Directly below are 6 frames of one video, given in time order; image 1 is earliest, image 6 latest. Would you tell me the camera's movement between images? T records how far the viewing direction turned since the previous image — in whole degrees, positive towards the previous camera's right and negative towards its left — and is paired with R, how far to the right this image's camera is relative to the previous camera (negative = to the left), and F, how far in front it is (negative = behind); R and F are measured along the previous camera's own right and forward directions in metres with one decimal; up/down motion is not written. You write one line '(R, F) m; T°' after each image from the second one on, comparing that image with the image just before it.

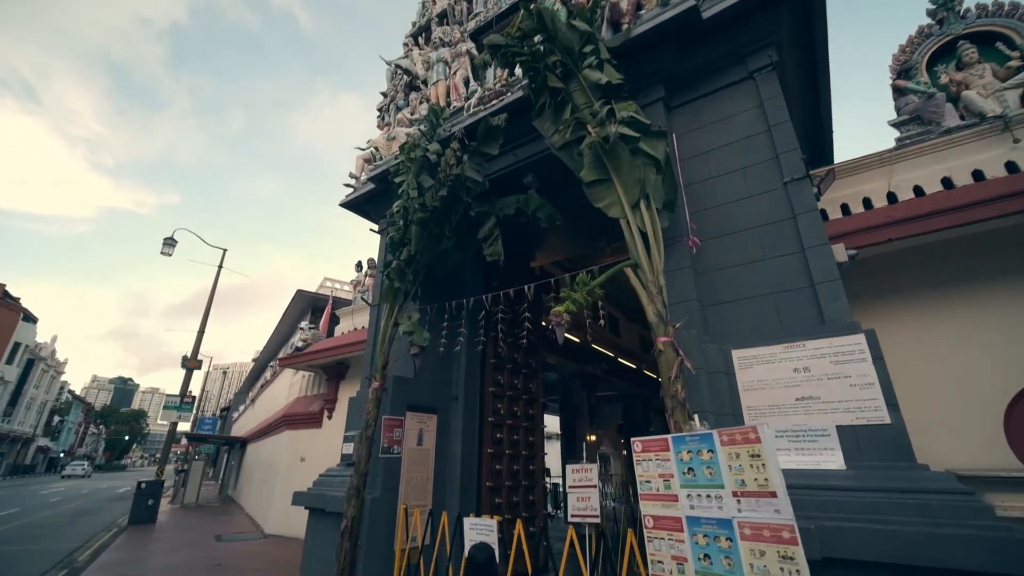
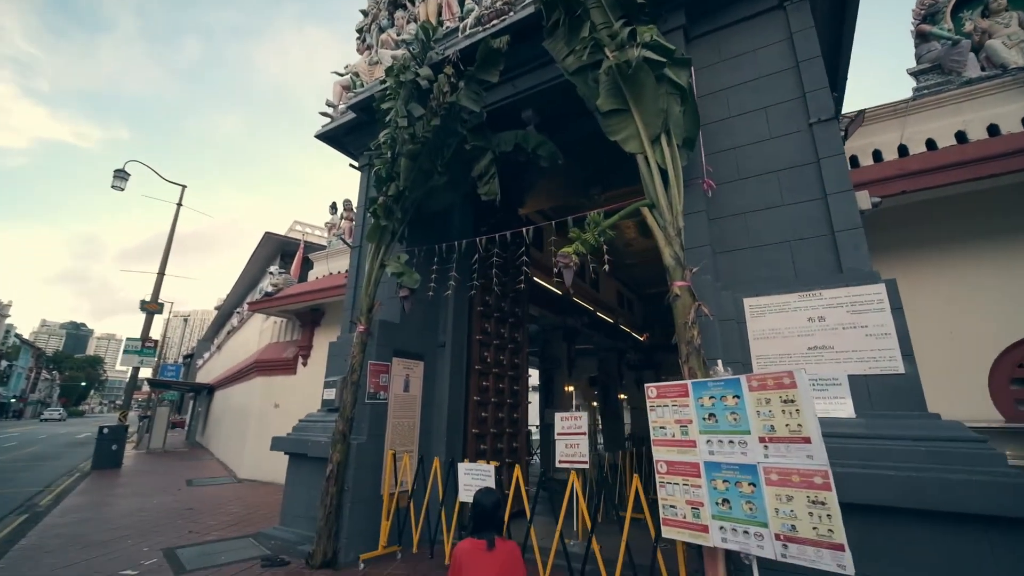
(-0.3, +0.3) m; +4°
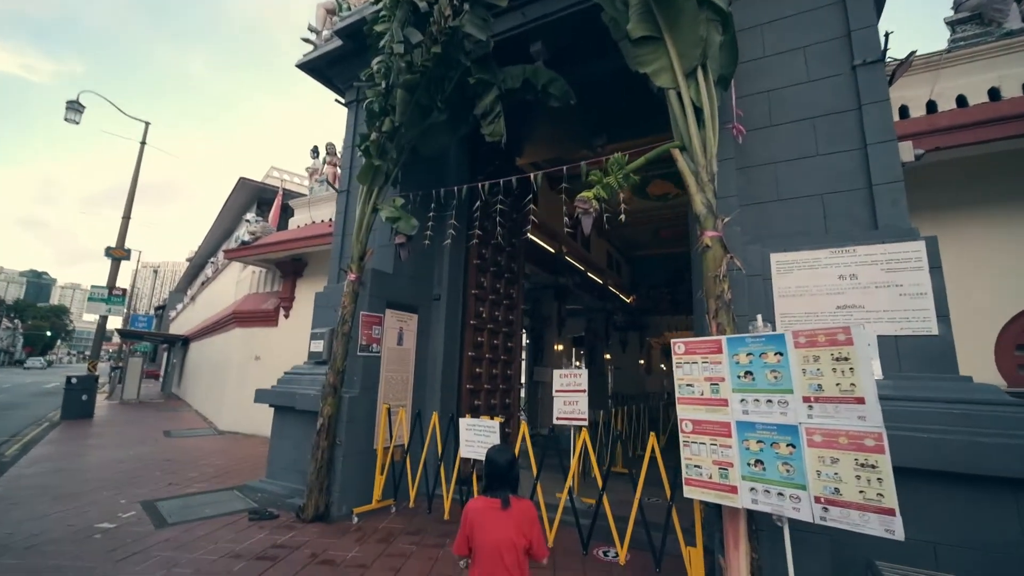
(-0.2, +0.3) m; +3°
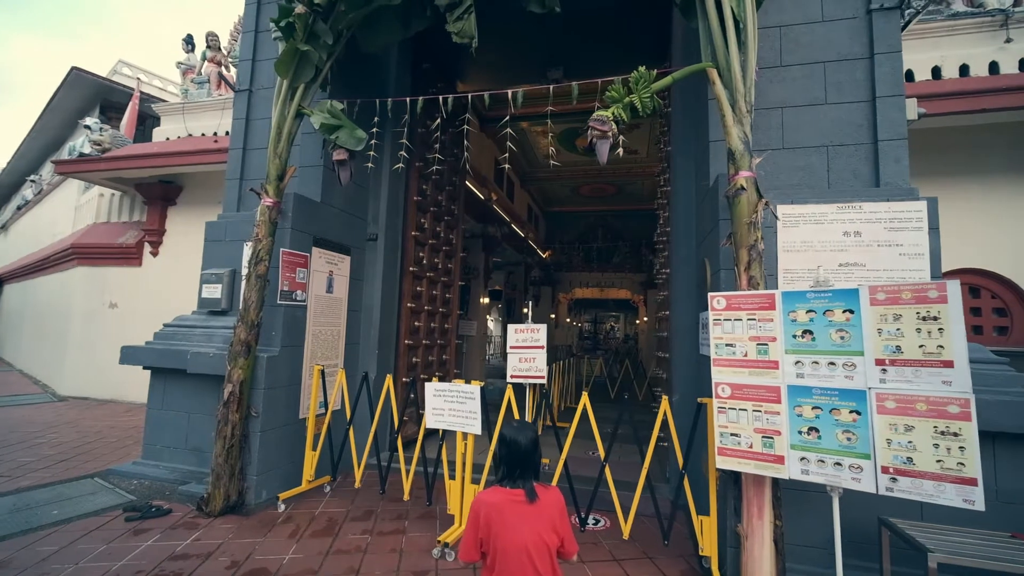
(-0.6, +0.7) m; +13°
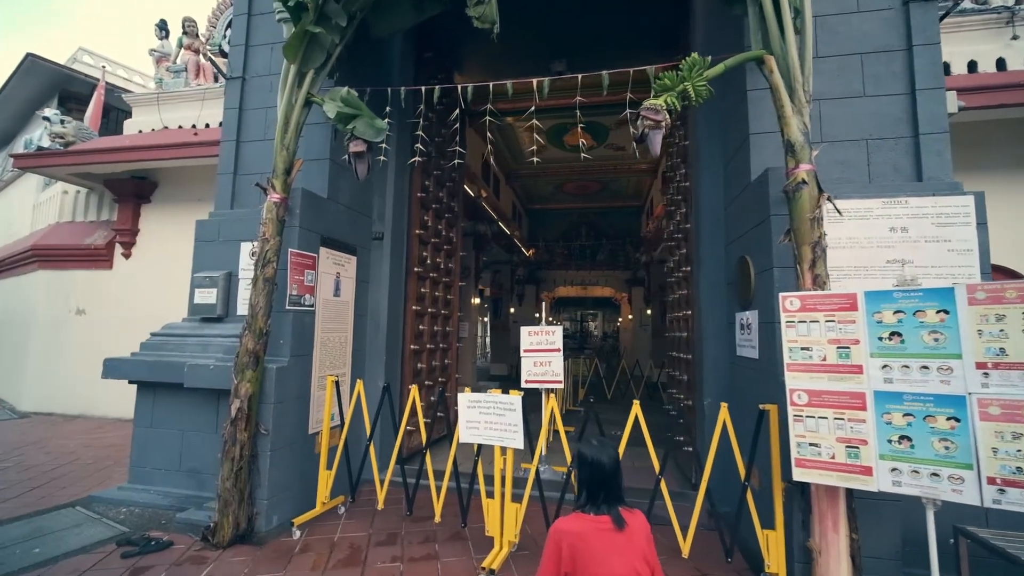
(-0.4, +0.2) m; +3°
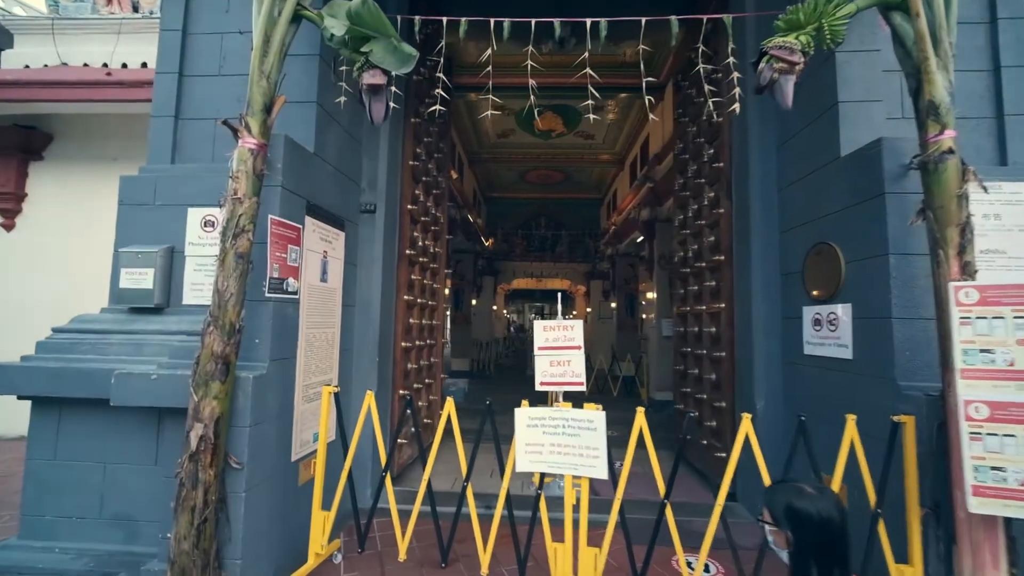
(-0.7, +0.7) m; +8°
